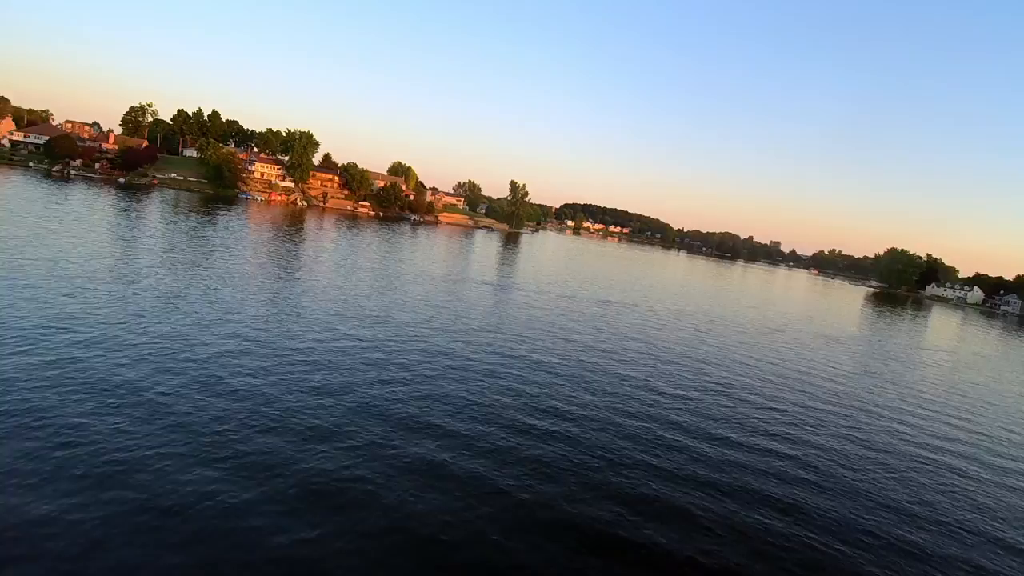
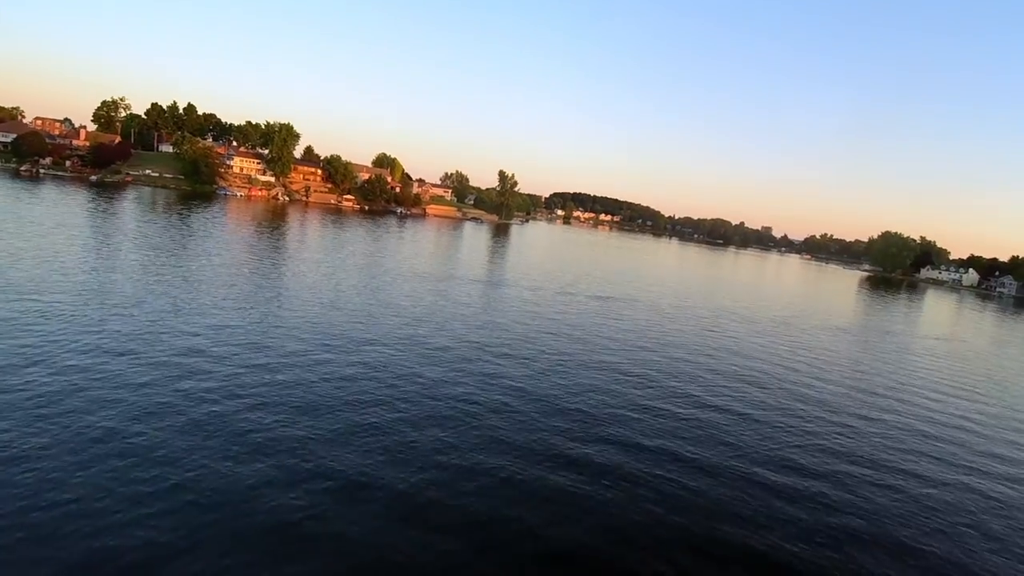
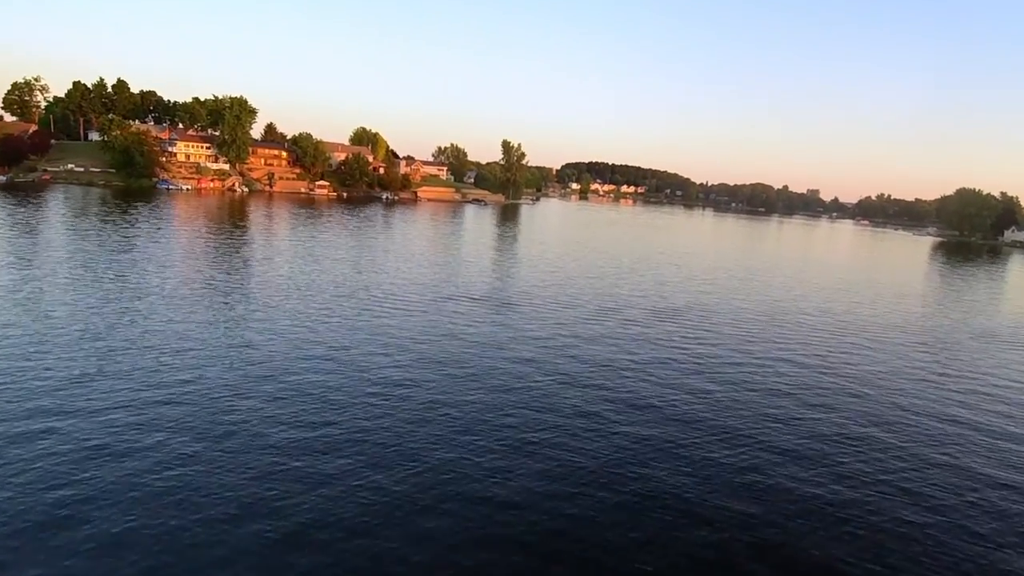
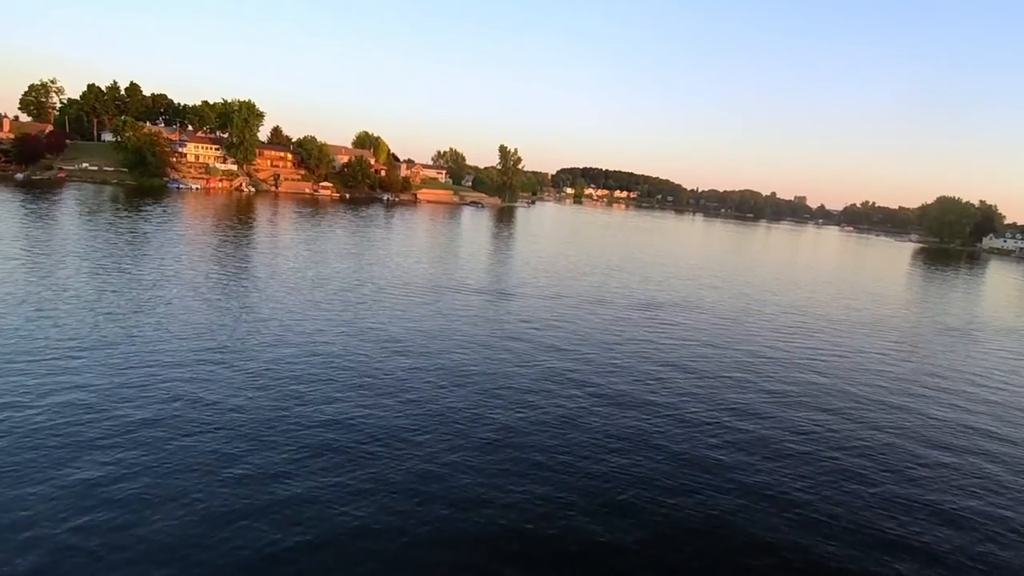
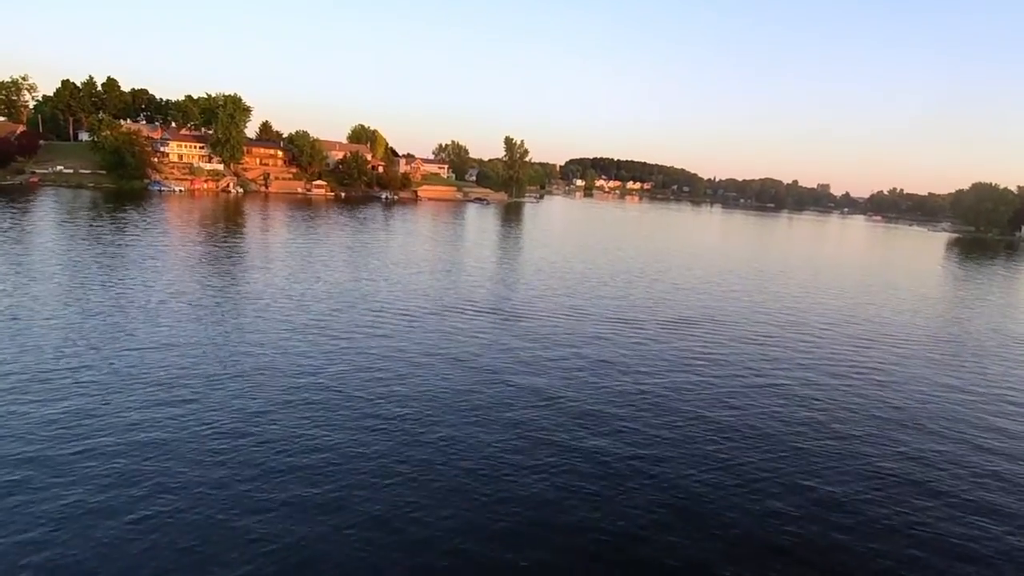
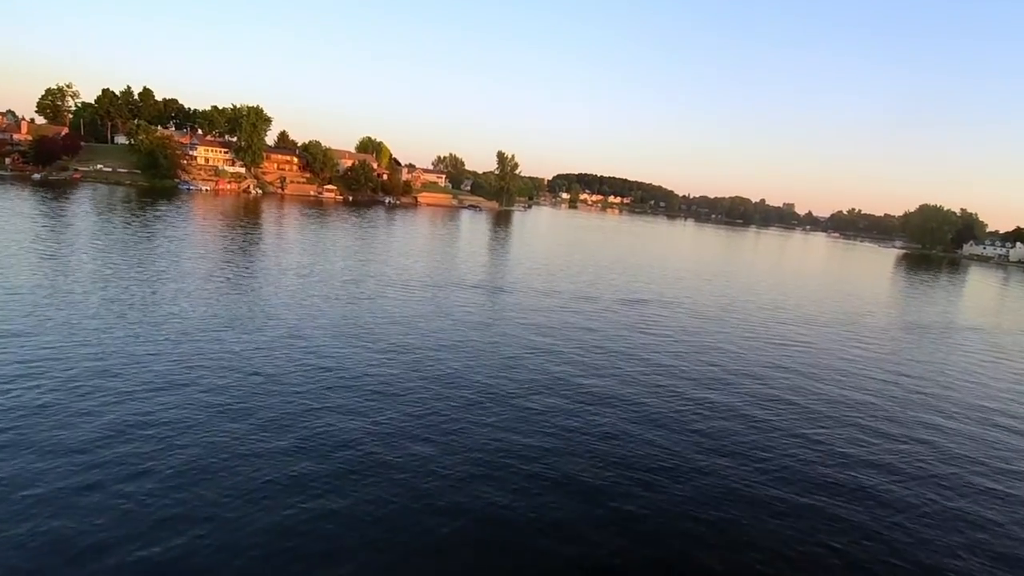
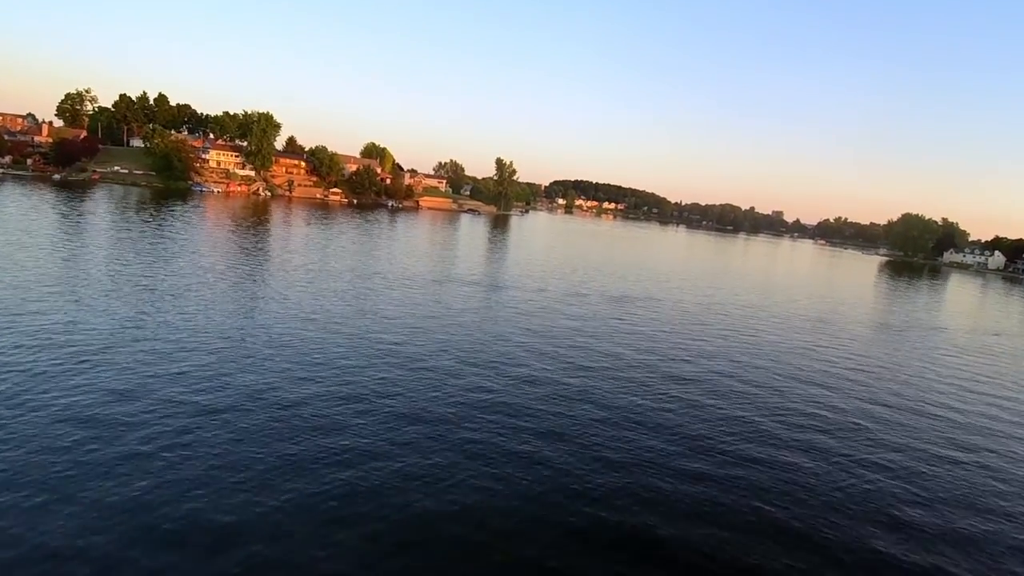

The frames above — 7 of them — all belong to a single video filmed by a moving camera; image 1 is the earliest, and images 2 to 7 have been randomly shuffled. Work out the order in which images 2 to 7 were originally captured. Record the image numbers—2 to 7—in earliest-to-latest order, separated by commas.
2, 7, 6, 4, 3, 5
